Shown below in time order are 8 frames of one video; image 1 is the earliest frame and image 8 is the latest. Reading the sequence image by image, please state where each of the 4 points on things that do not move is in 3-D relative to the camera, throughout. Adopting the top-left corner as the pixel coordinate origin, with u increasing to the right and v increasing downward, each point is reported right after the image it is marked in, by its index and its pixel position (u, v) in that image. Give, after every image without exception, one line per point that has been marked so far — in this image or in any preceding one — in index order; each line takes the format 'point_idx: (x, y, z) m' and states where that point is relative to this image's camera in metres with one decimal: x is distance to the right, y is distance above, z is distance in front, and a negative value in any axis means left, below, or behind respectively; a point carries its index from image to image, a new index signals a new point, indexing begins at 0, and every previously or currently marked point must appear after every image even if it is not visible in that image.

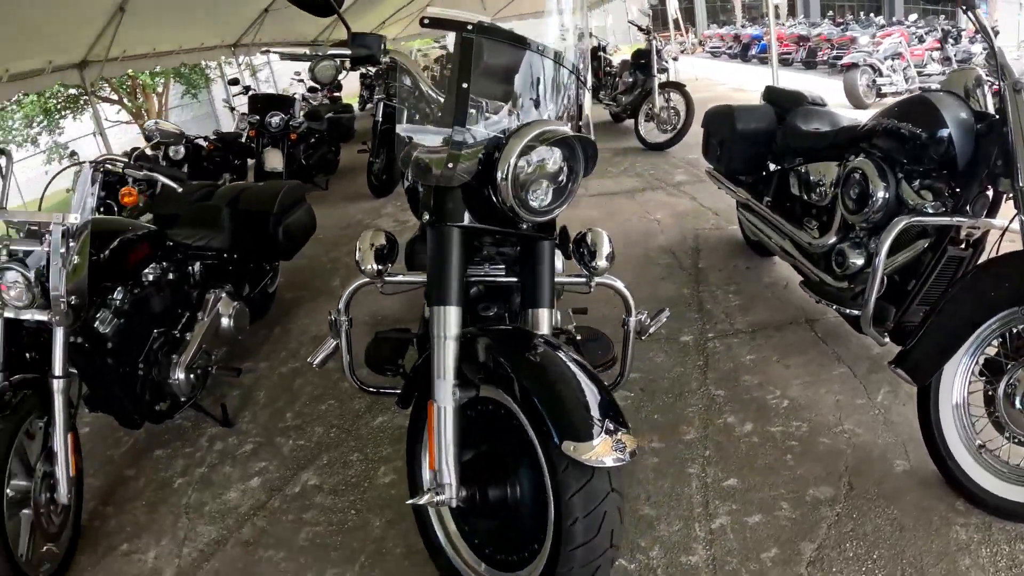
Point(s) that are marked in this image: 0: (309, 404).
0: (-0.7, -0.4, +2.5) m
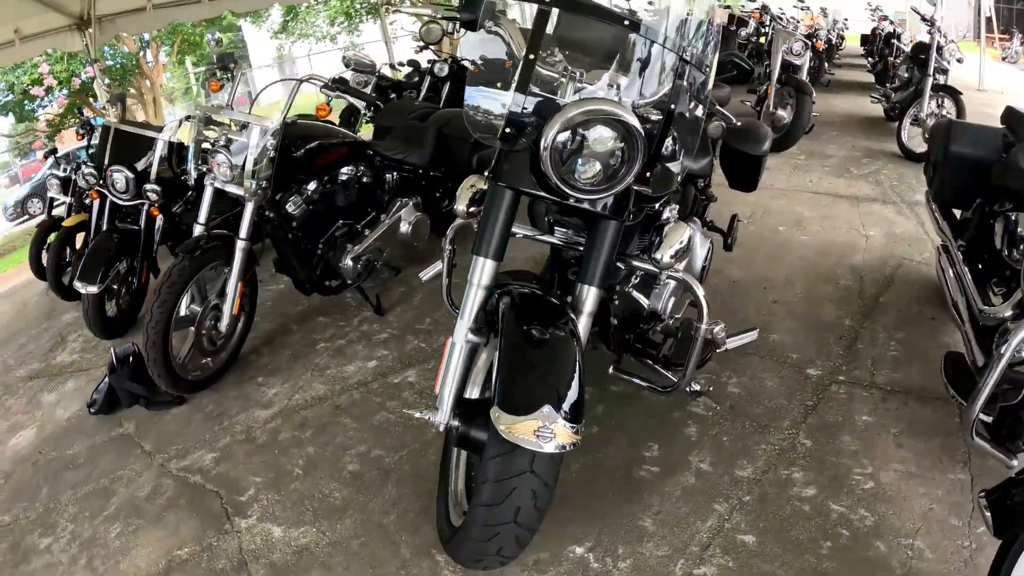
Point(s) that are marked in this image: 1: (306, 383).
0: (-0.2, -0.1, +2.8) m
1: (-0.7, -0.3, +2.5) m
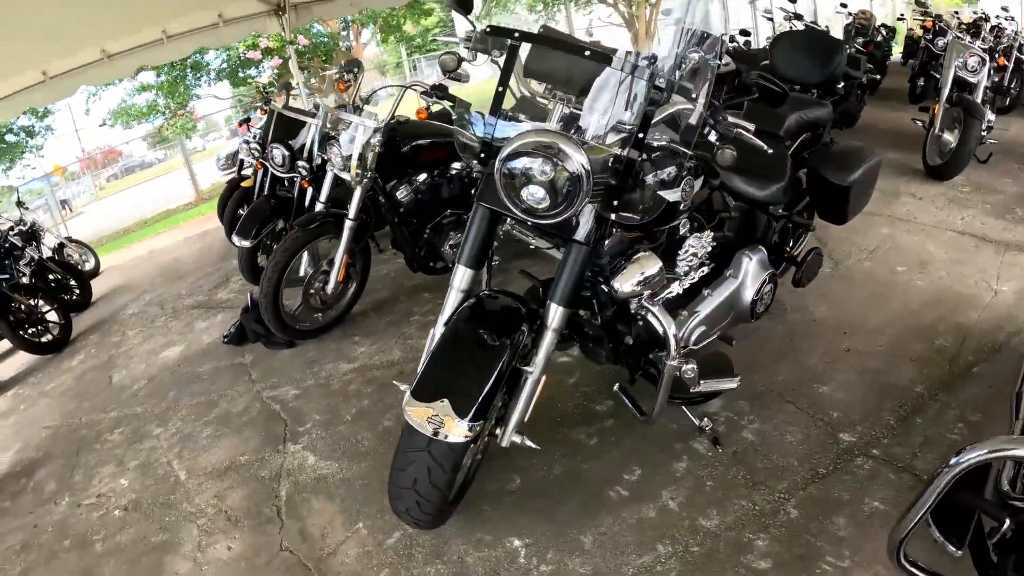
0: (+0.1, -0.1, +2.9) m
1: (-0.5, -0.2, +2.8) m
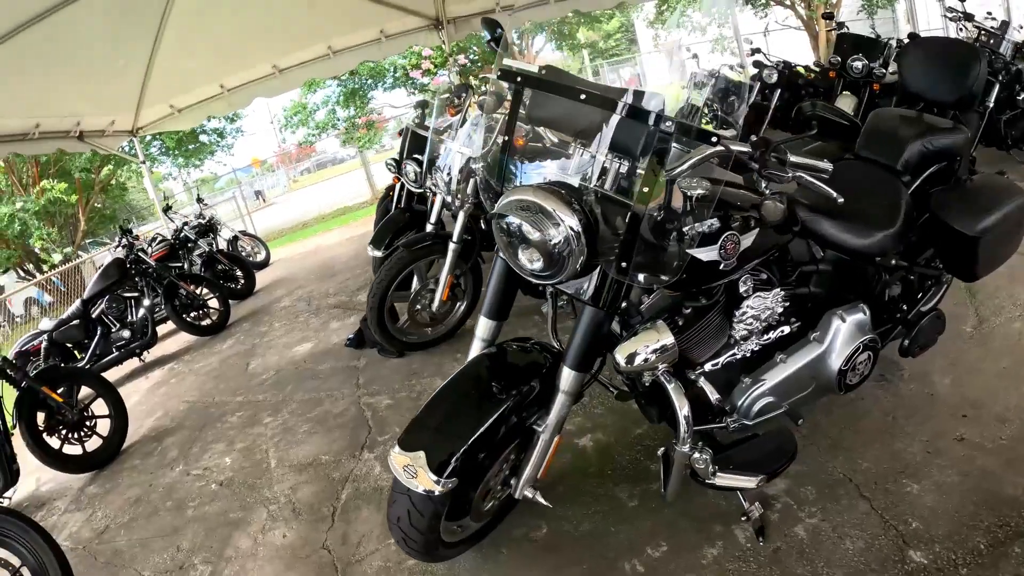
0: (+0.4, -0.2, +2.7) m
1: (-0.1, -0.3, +2.9) m
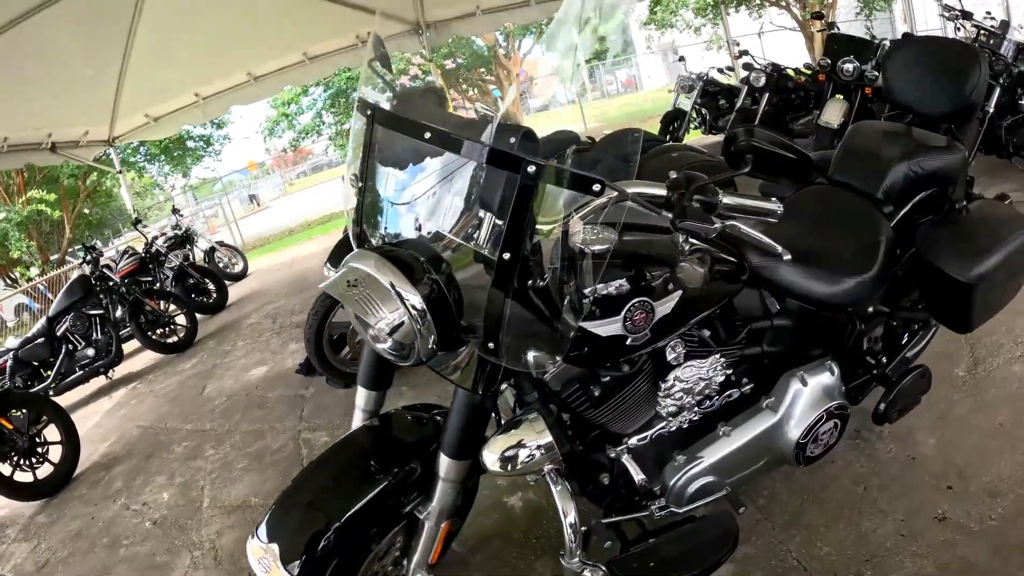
0: (+0.3, -0.3, +2.5) m
1: (-0.3, -0.4, +2.6) m
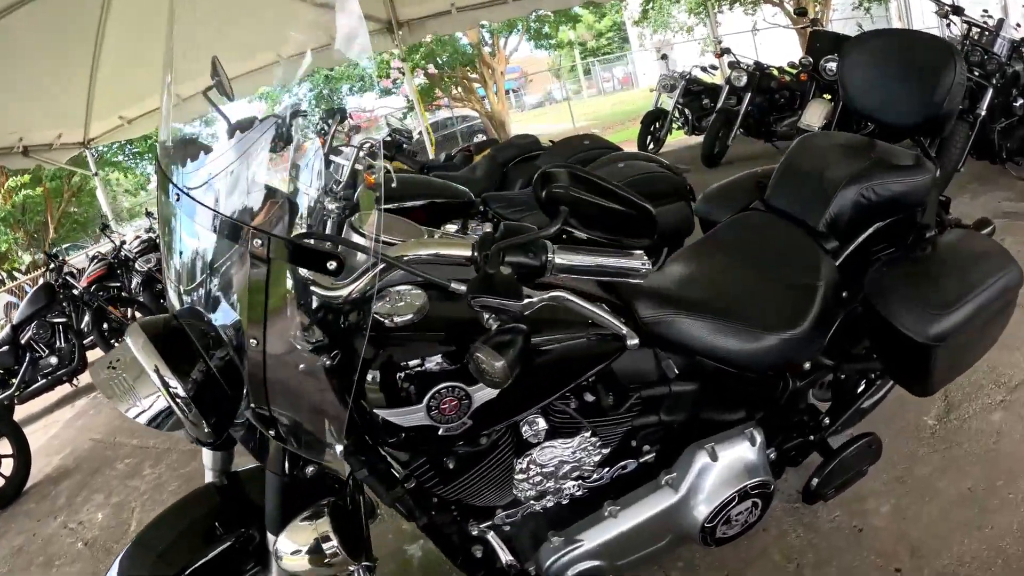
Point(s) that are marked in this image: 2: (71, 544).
0: (+0.1, -0.4, +2.3) m
1: (-0.5, -0.5, +2.5) m
2: (-1.5, -0.8, +2.5) m
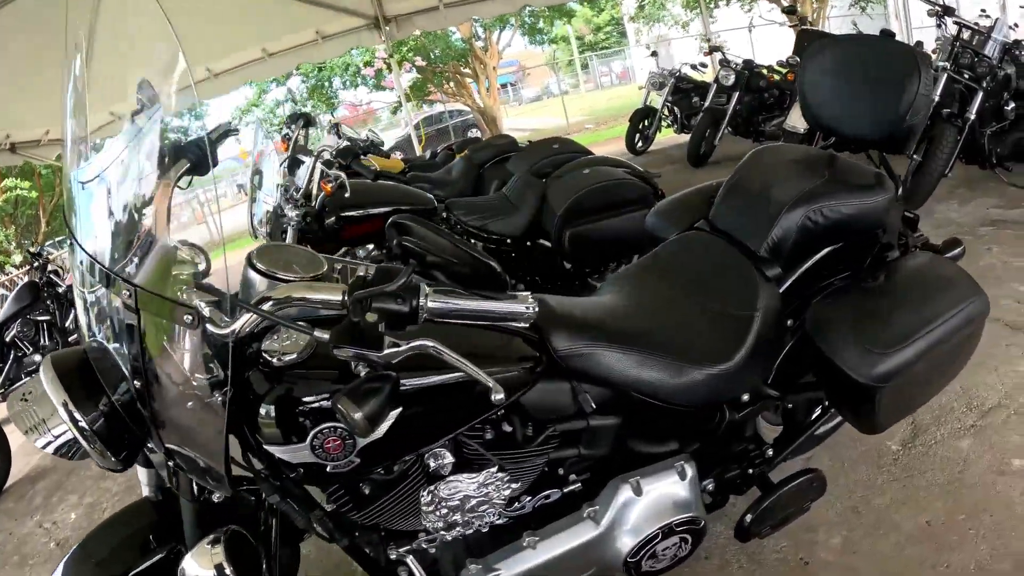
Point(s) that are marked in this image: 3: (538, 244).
0: (0.0, -0.4, +2.2) m
1: (-0.6, -0.5, +2.4) m
2: (-1.6, -0.9, +2.5) m
3: (+0.1, +0.1, +2.2) m
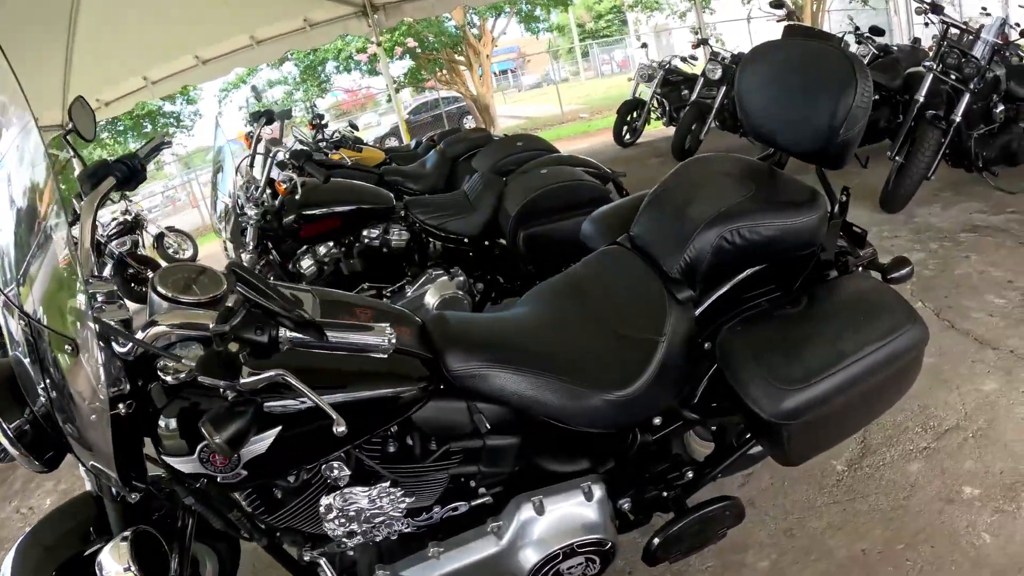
0: (-0.2, -0.4, +2.2) m
1: (-0.7, -0.5, +2.4) m
2: (-1.7, -0.8, +2.5) m
3: (0.0, +0.1, +2.2) m
